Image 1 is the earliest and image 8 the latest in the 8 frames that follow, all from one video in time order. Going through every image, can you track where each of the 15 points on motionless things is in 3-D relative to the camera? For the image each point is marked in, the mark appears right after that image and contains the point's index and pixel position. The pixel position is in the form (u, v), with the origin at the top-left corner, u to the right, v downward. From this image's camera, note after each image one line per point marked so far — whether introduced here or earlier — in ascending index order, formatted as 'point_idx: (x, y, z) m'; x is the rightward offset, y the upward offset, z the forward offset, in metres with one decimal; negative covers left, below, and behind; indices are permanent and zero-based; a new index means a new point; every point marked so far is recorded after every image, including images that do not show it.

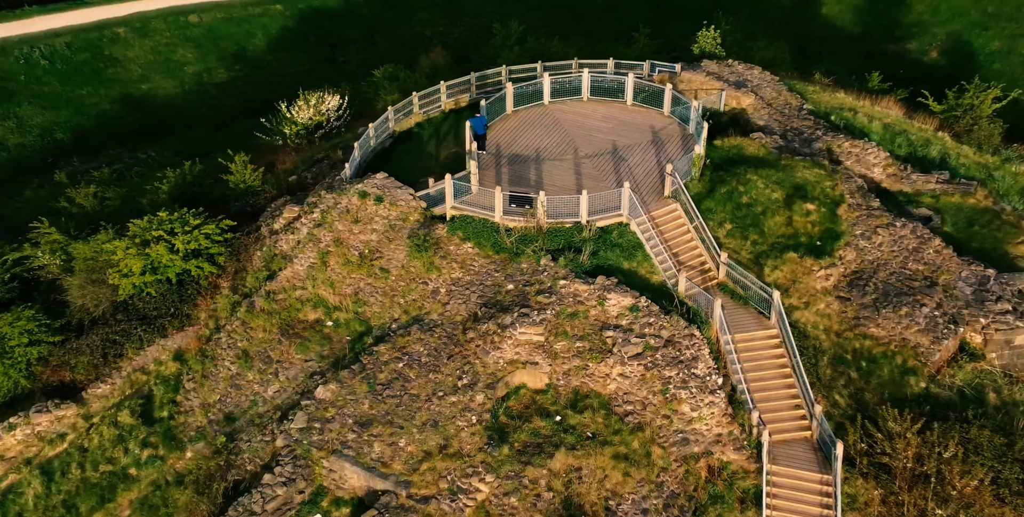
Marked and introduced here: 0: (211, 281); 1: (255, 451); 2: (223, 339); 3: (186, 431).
0: (-8.4, -0.6, +16.2) m
1: (-5.0, -3.9, +12.4) m
2: (-6.9, -1.9, +14.4) m
3: (-7.1, -3.7, +13.4) m
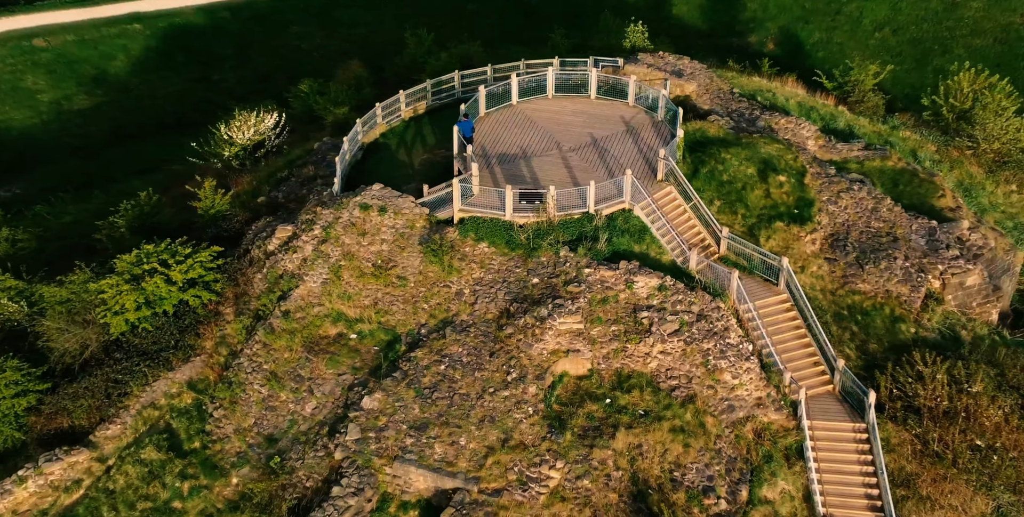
0: (-7.9, -1.3, +15.5) m
1: (-3.9, -4.2, +12.1) m
2: (-6.2, -2.4, +13.9) m
3: (-6.0, -4.2, +12.8) m
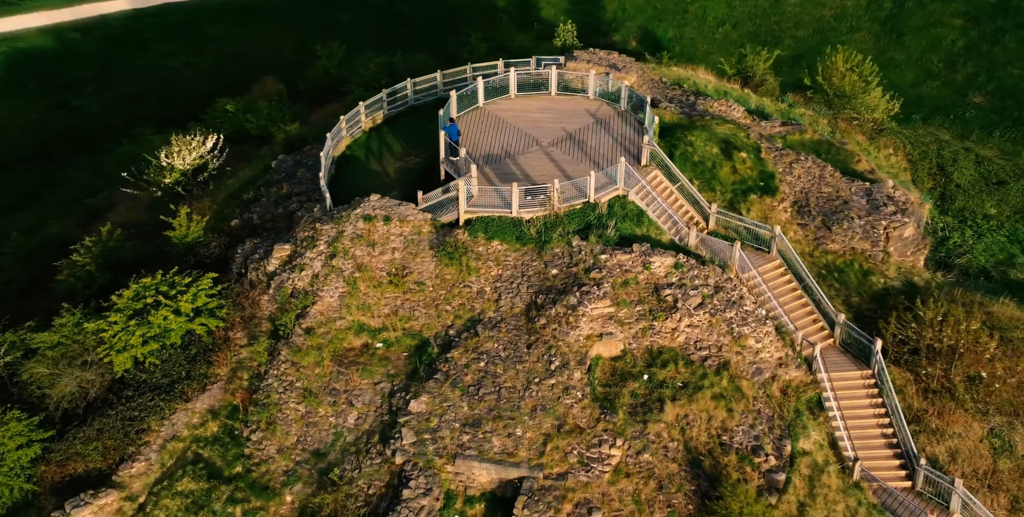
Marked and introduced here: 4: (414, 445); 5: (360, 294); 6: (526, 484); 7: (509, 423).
0: (-7.4, -2.0, +15.0) m
1: (-2.7, -4.4, +12.0) m
2: (-5.4, -2.9, +13.5) m
3: (-4.9, -4.6, +12.5) m
4: (-1.9, -3.8, +12.1) m
5: (-3.8, -0.9, +14.9) m
6: (+0.4, -4.5, +11.7) m
7: (0.0, -3.4, +12.4) m
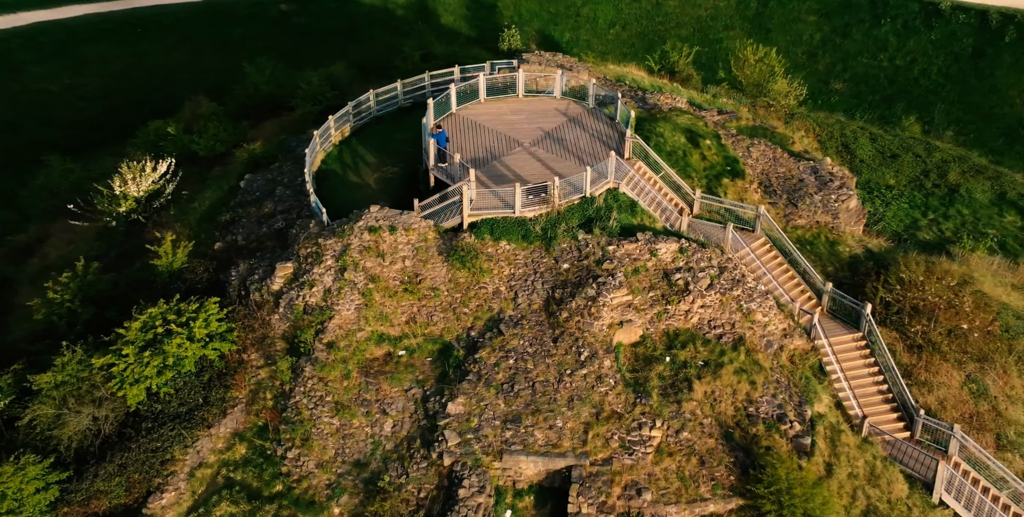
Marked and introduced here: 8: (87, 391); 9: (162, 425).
0: (-6.9, -2.5, +14.8) m
1: (-1.8, -4.5, +12.1) m
2: (-4.7, -3.2, +13.5) m
3: (-4.0, -5.0, +12.5) m
4: (-1.0, -3.9, +12.3) m
5: (-3.4, -1.2, +15.0) m
6: (+1.3, -4.4, +12.1) m
7: (+0.8, -3.4, +12.8) m
8: (-9.9, -3.1, +13.8) m
9: (-8.0, -3.8, +13.6) m
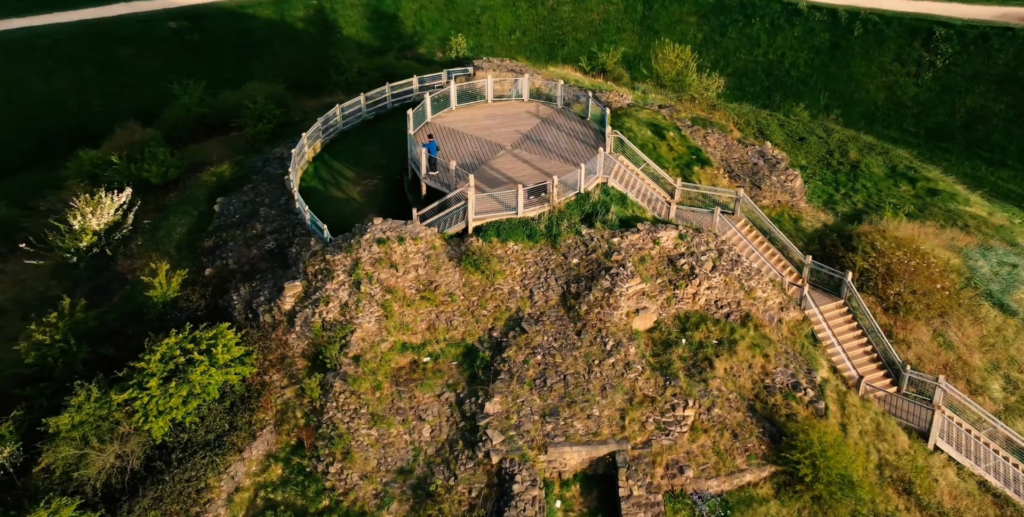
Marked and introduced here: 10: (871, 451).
0: (-6.2, -3.0, +14.7) m
1: (-0.9, -4.6, +12.4) m
2: (-3.9, -3.6, +13.5) m
3: (-3.0, -5.2, +12.6) m
4: (-0.2, -3.9, +12.6) m
5: (-3.0, -1.4, +15.1) m
6: (+2.2, -4.2, +12.7) m
7: (+1.6, -3.3, +13.2) m
8: (-9.1, -3.8, +13.5) m
9: (-7.2, -4.4, +13.4) m
10: (+9.5, -5.0, +15.8) m
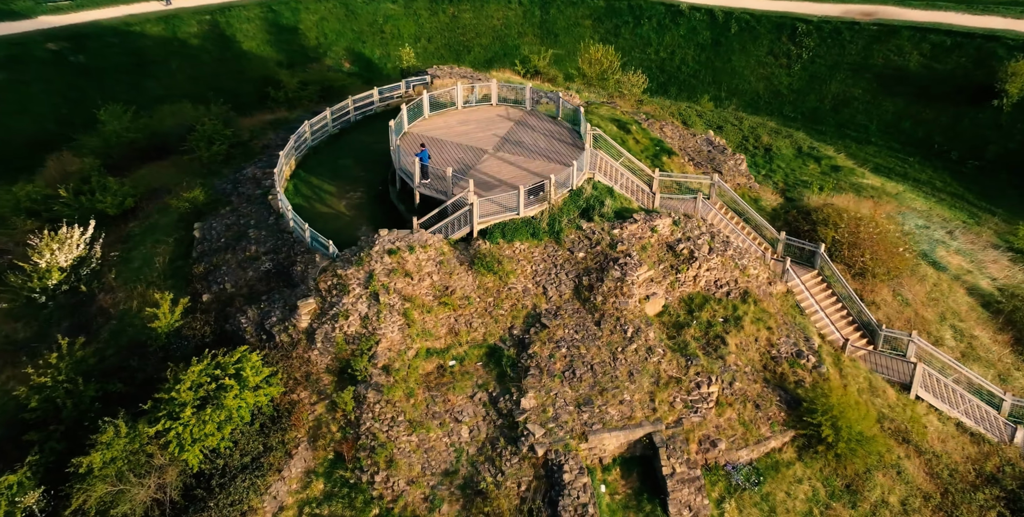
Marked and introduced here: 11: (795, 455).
0: (-5.5, -3.5, +14.7) m
1: (+0.1, -4.7, +12.8) m
2: (-3.1, -3.9, +13.7) m
3: (-2.0, -5.4, +12.9) m
4: (+0.7, -3.9, +13.1) m
5: (-2.4, -1.6, +15.4) m
6: (+3.1, -4.0, +13.3) m
7: (+2.4, -3.1, +13.8) m
8: (-8.3, -4.6, +13.4) m
9: (-6.3, -5.0, +13.4) m
10: (+10.2, -4.2, +16.9) m
11: (+7.2, -5.0, +15.3) m
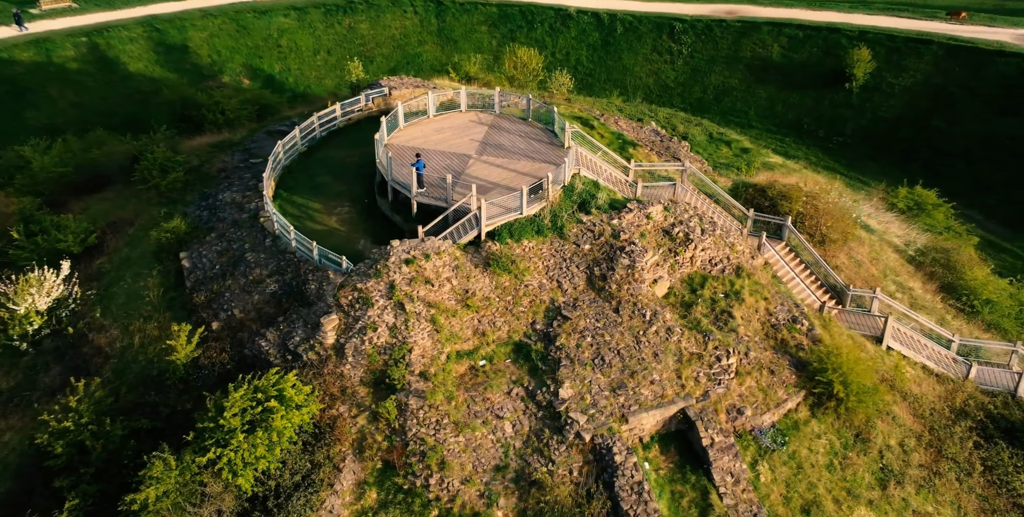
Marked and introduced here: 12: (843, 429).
0: (-4.6, -4.0, +15.0) m
1: (+1.2, -4.6, +13.5) m
2: (-2.1, -4.1, +14.2) m
3: (-0.9, -5.6, +13.4) m
4: (+1.7, -3.8, +13.8) m
5: (-1.8, -1.8, +15.9) m
6: (+4.1, -3.6, +14.1) m
7: (+3.2, -2.8, +14.6) m
8: (-7.2, -5.3, +13.5) m
9: (-5.2, -5.5, +13.7) m
10: (+11.0, -3.2, +18.2) m
11: (+8.2, -4.3, +16.4) m
12: (+9.1, -4.7, +16.5) m
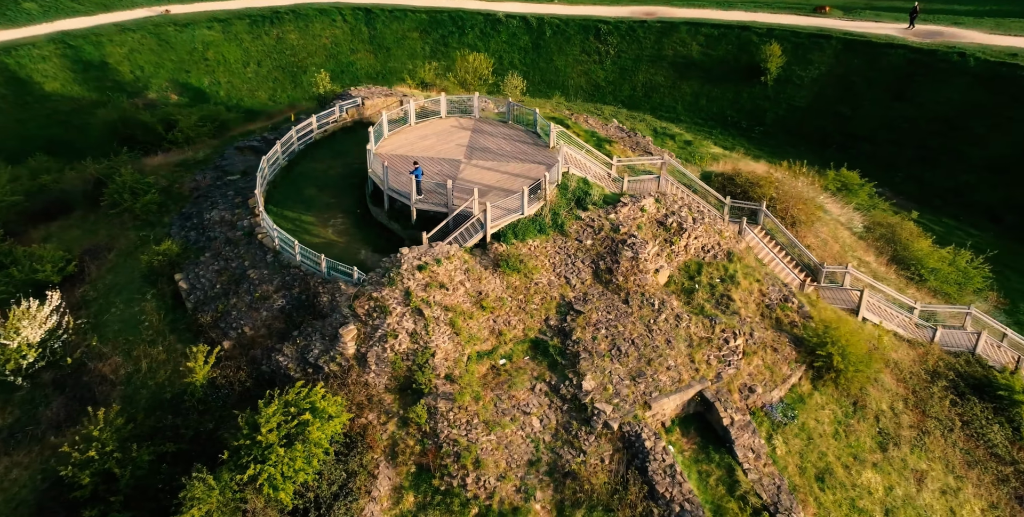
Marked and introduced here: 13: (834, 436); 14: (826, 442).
0: (-4.0, -4.3, +15.4) m
1: (+1.9, -4.5, +14.1) m
2: (-1.5, -4.2, +14.7) m
3: (0.0, -5.6, +13.9) m
4: (+2.4, -3.7, +14.4) m
5: (-1.3, -1.9, +16.4) m
6: (+4.7, -3.3, +14.8) m
7: (+3.8, -2.6, +15.3) m
8: (-6.3, -5.8, +13.8) m
9: (-4.3, -5.9, +14.1) m
10: (+11.4, -2.4, +19.1) m
11: (+8.8, -3.7, +17.3) m
12: (+9.7, -4.1, +17.4) m
13: (+9.0, -4.9, +16.6) m
14: (+8.6, -5.0, +16.3) m
